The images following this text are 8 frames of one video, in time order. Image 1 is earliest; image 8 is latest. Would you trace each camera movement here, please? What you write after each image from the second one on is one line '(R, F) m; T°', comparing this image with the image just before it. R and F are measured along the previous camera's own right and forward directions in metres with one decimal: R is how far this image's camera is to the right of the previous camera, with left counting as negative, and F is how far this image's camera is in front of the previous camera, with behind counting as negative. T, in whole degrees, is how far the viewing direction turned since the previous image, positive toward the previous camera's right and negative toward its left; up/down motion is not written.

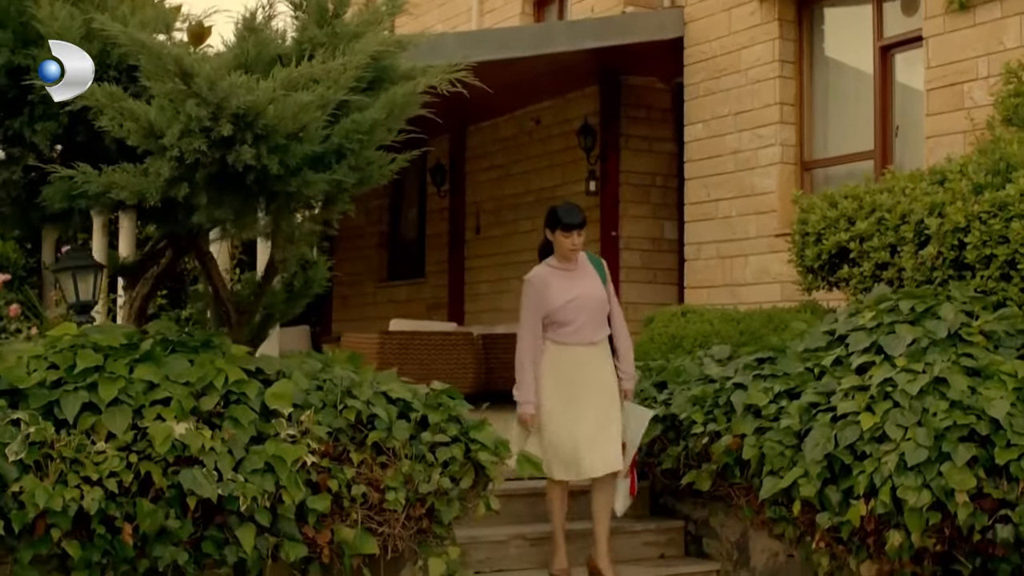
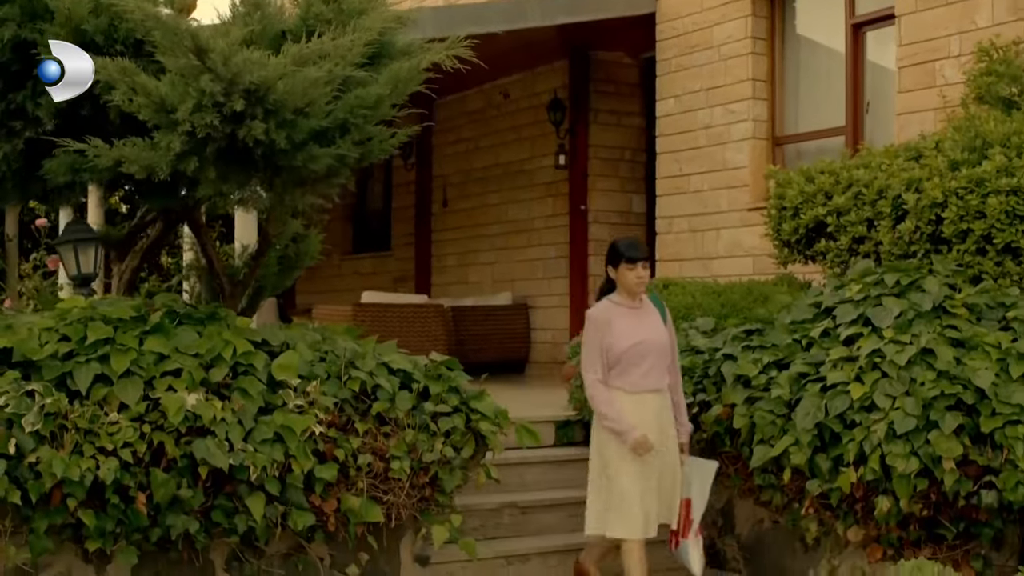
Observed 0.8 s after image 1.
(-0.2, -0.1) m; +2°
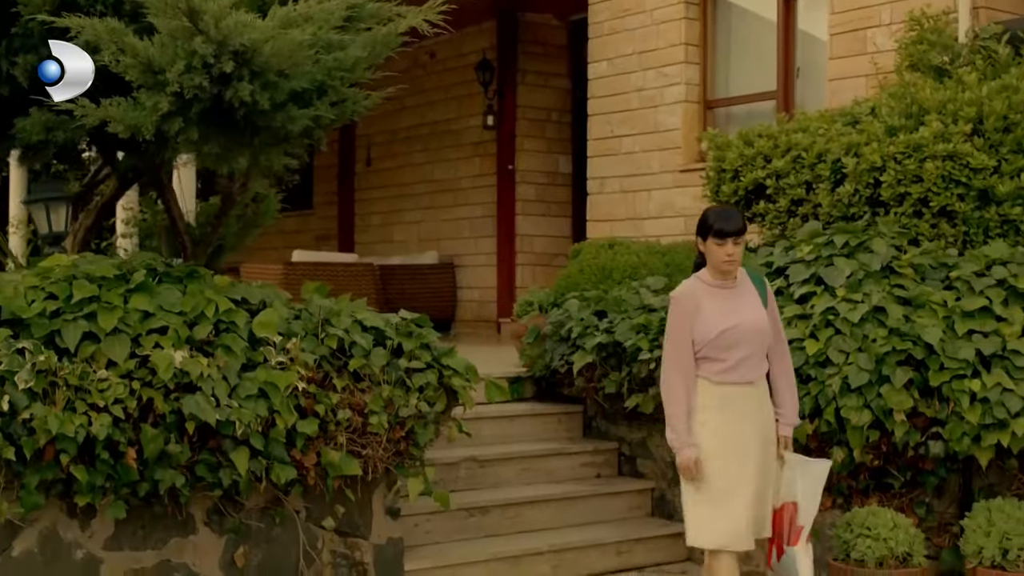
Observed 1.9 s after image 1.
(-0.3, -0.1) m; +4°
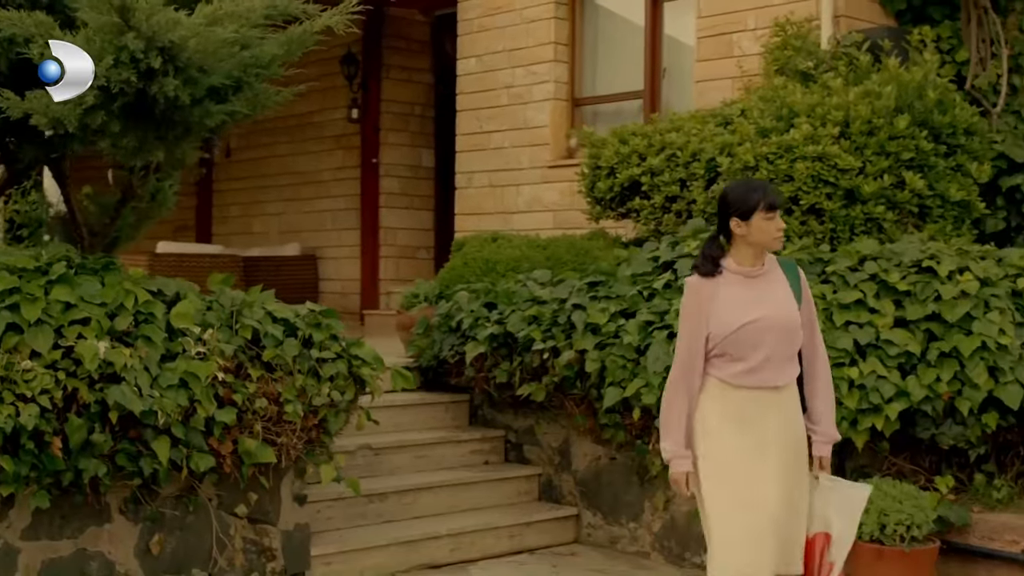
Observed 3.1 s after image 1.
(-0.3, -0.2) m; +7°
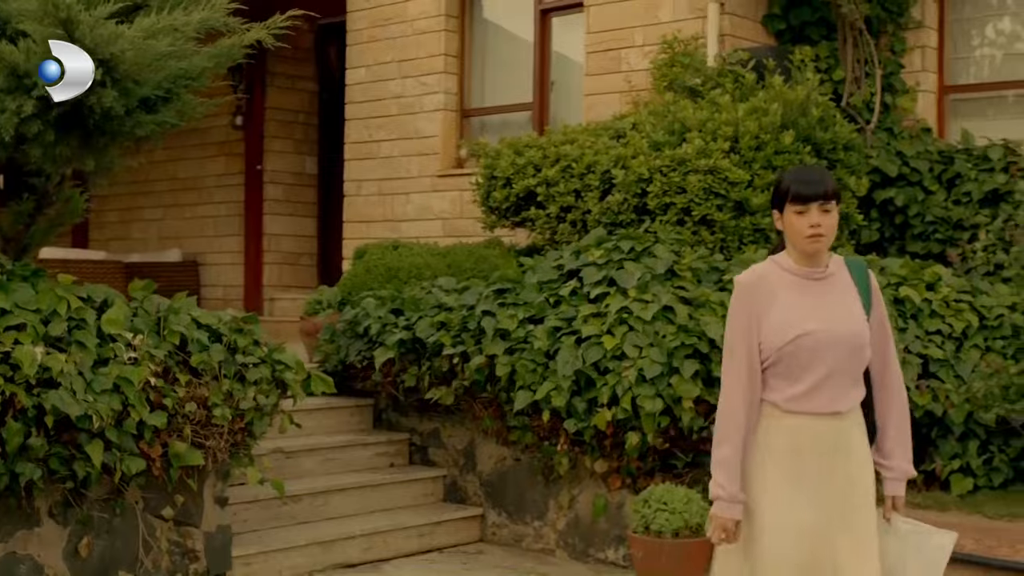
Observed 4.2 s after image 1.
(-0.3, -0.2) m; +6°
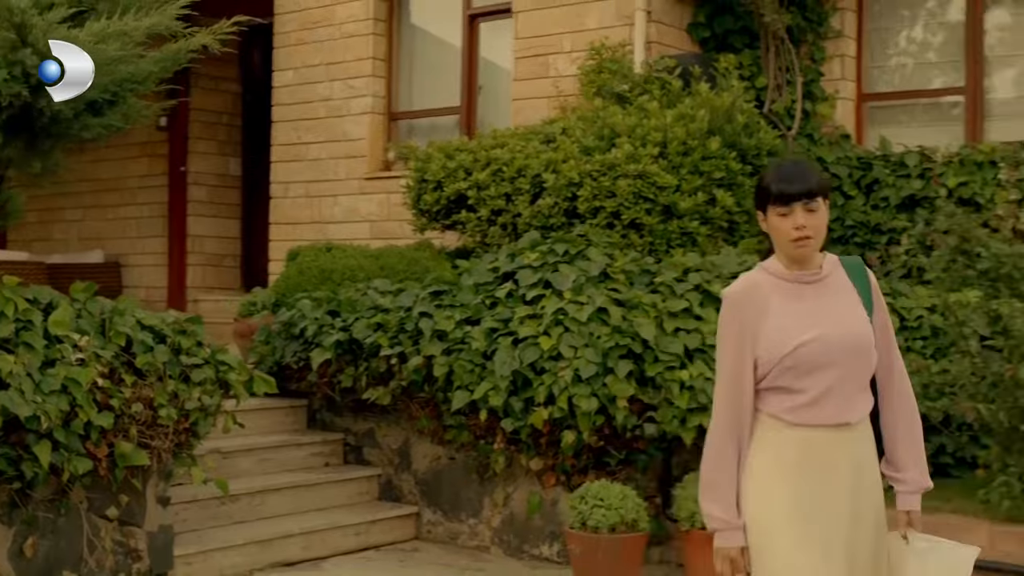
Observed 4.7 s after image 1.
(-0.1, -0.1) m; +3°
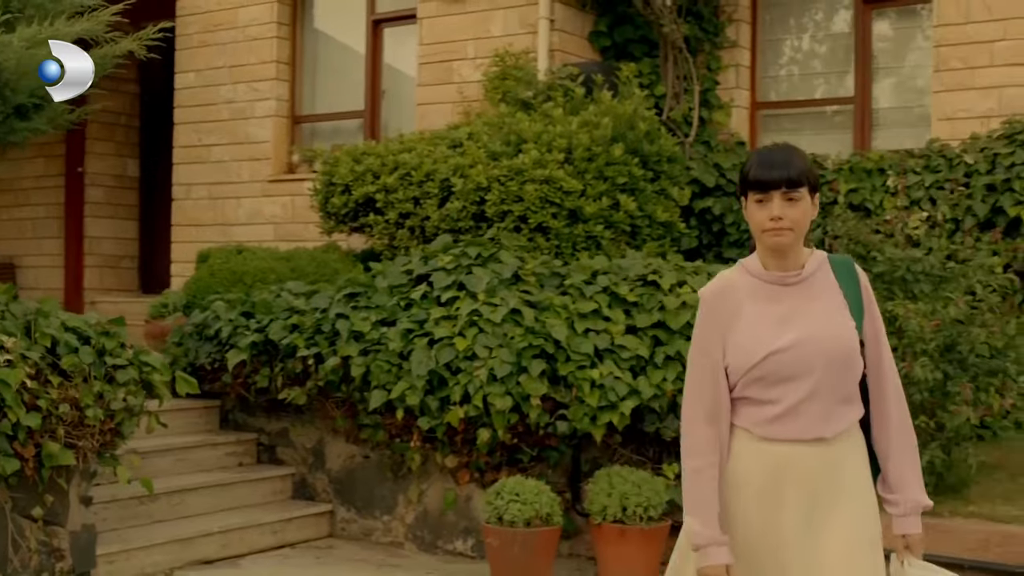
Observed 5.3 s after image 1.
(-0.2, -0.2) m; +5°
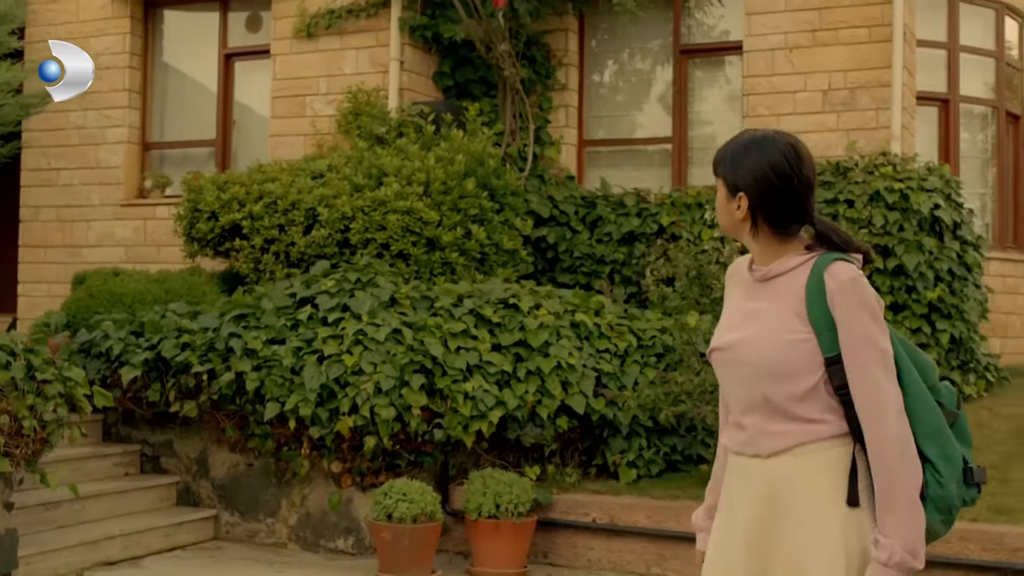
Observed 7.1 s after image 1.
(-0.5, -0.7) m; +9°
